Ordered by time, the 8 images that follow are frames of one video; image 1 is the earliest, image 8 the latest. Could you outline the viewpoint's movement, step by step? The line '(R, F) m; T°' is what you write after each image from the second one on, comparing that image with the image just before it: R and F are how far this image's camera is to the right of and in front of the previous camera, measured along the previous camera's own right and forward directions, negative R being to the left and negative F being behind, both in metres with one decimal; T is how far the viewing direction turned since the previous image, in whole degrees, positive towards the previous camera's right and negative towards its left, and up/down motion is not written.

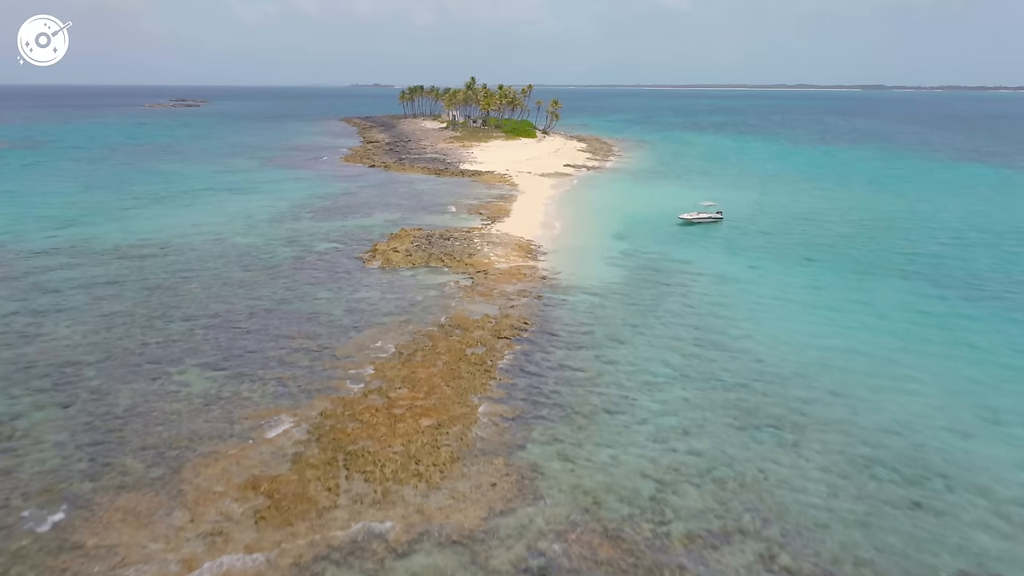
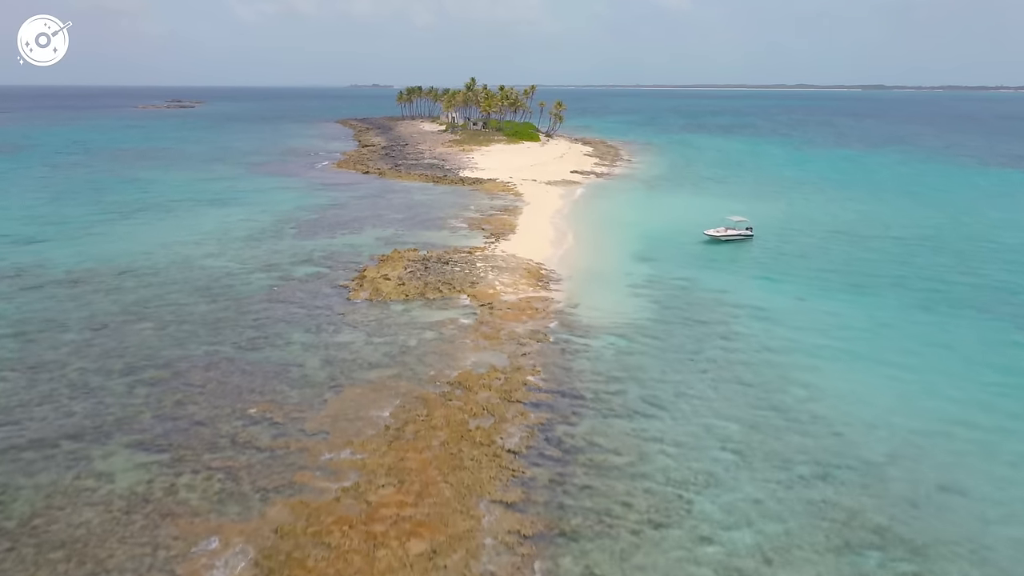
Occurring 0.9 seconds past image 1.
(-0.4, +3.9) m; 0°
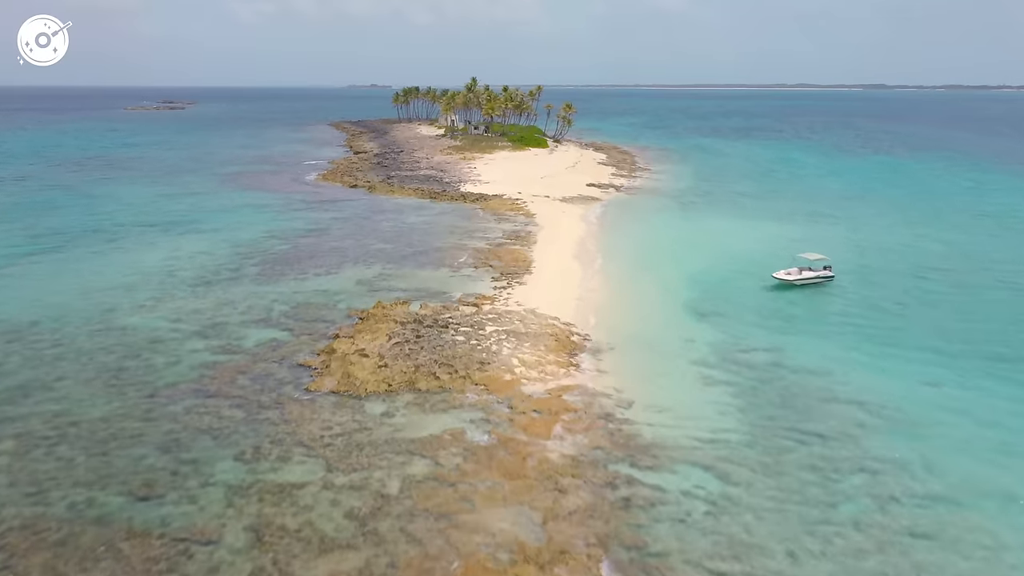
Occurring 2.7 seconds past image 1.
(-0.7, +7.1) m; 0°
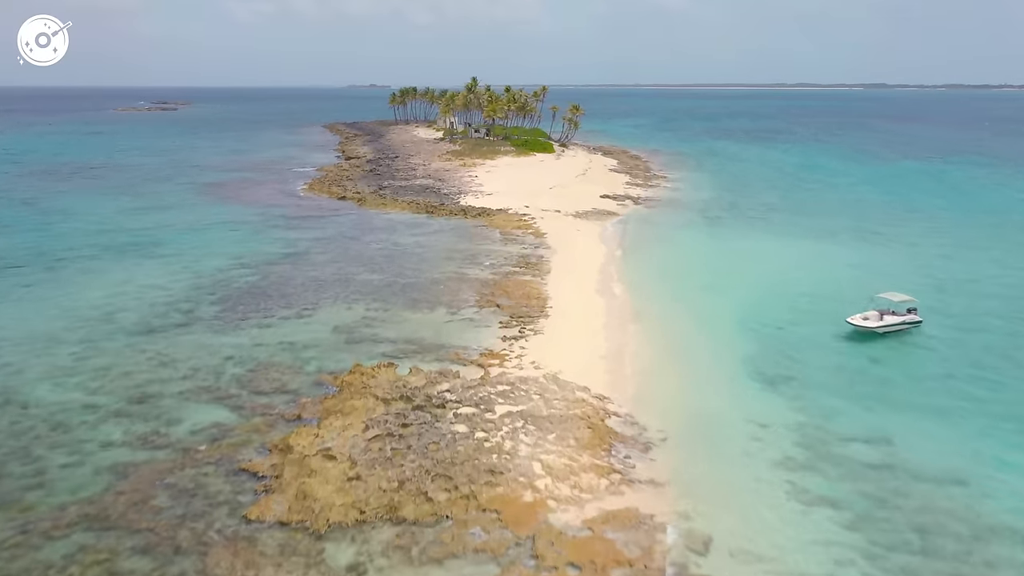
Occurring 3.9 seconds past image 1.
(-0.5, +5.2) m; 0°
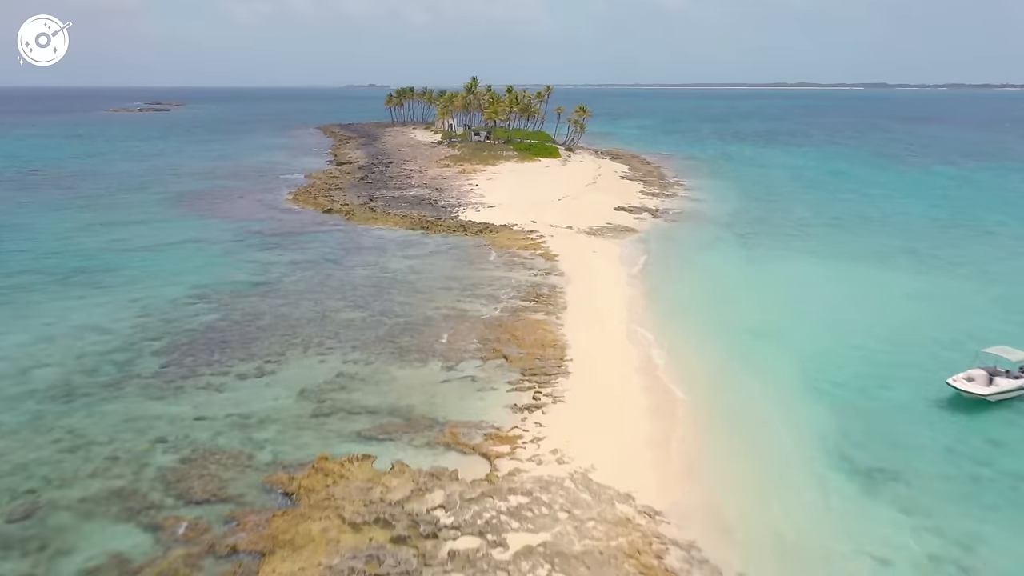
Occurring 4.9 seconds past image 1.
(-0.4, +4.6) m; 0°
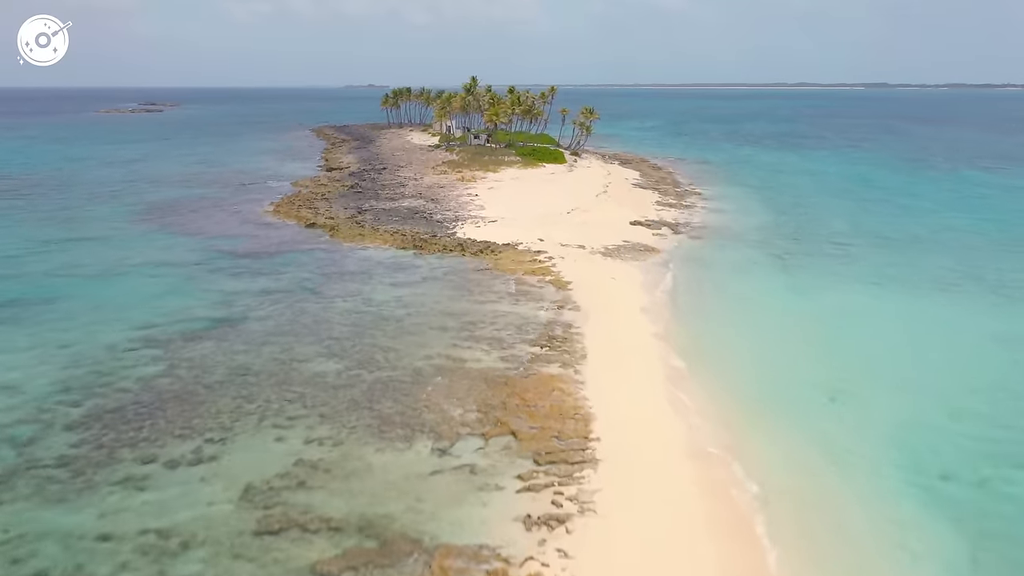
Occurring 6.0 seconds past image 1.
(-0.3, +4.4) m; 0°
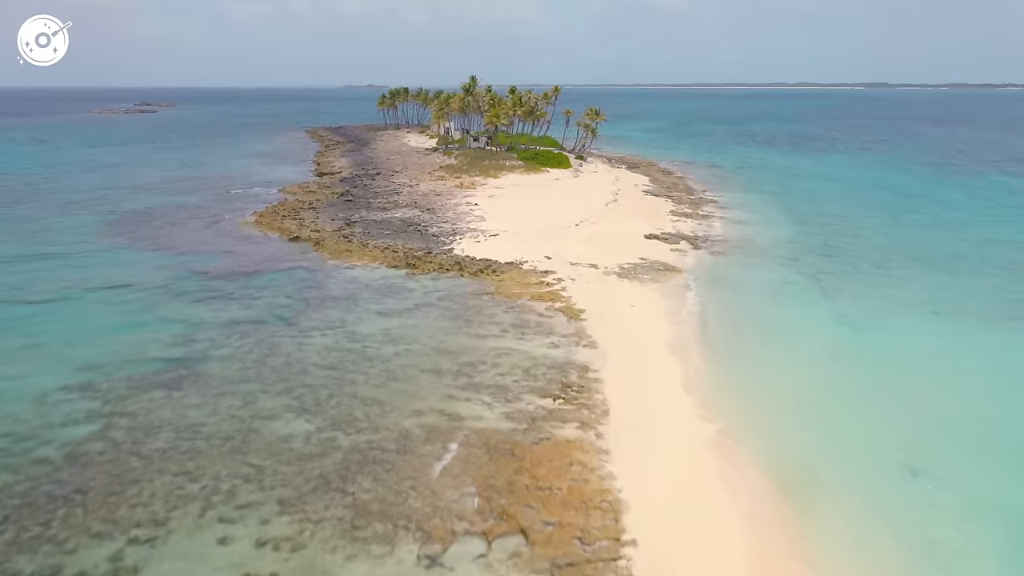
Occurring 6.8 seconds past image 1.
(-0.2, +3.5) m; 0°
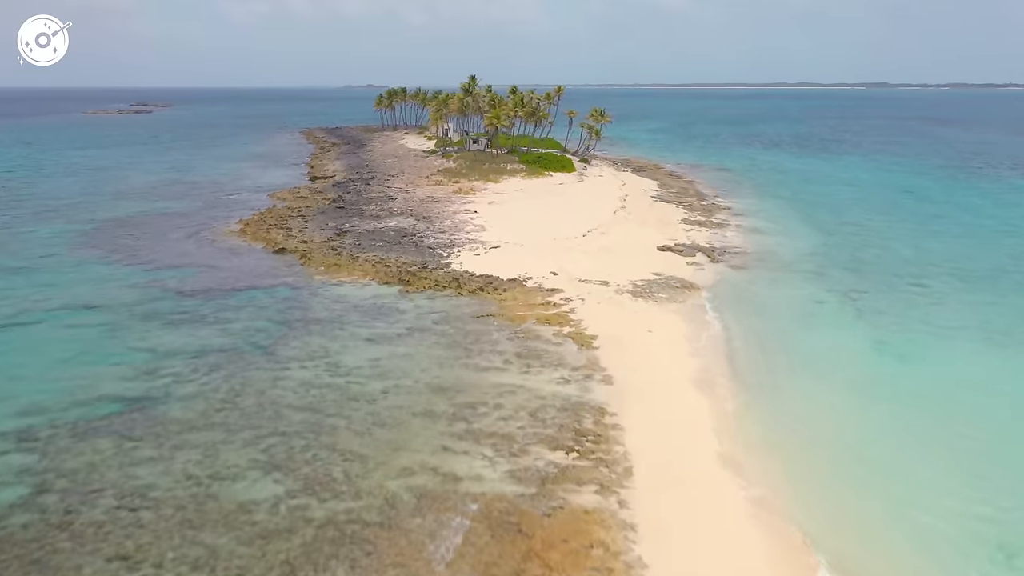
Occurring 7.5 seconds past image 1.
(-0.1, +2.6) m; 0°
